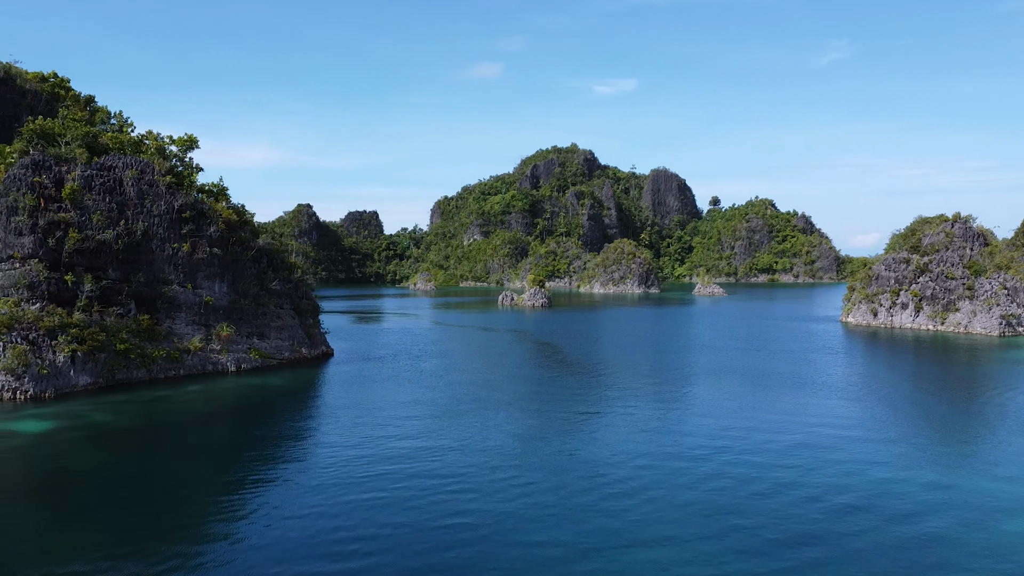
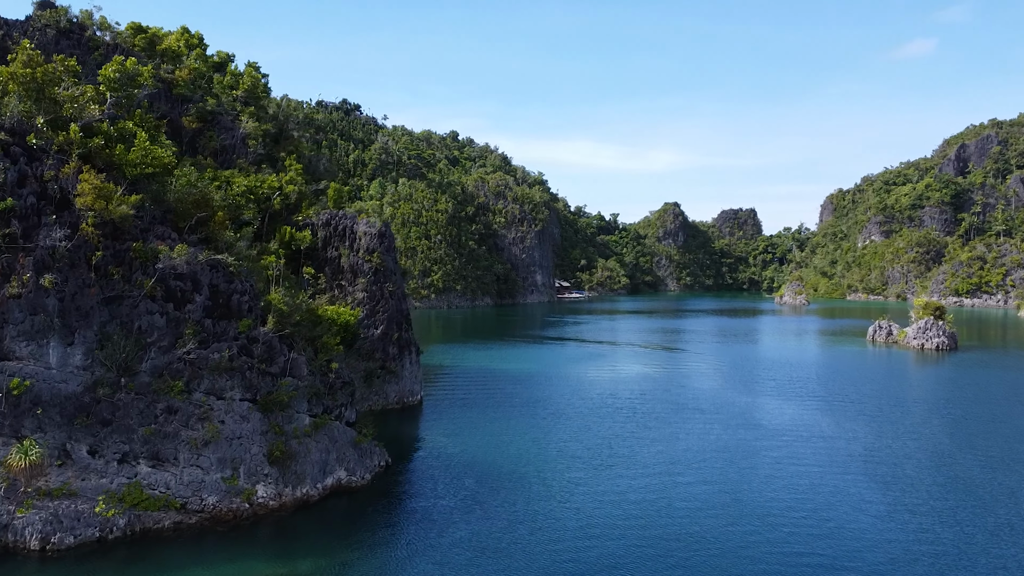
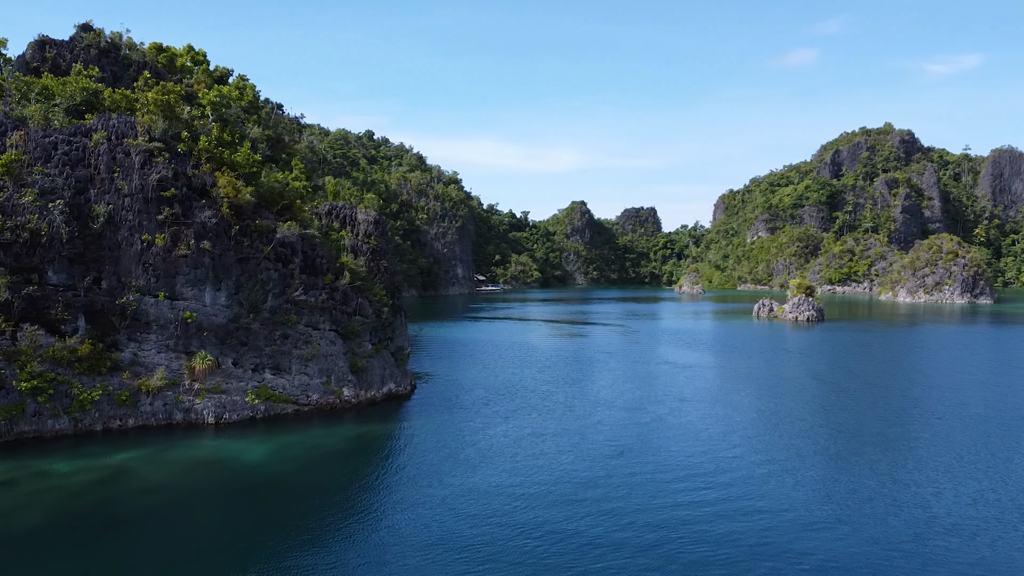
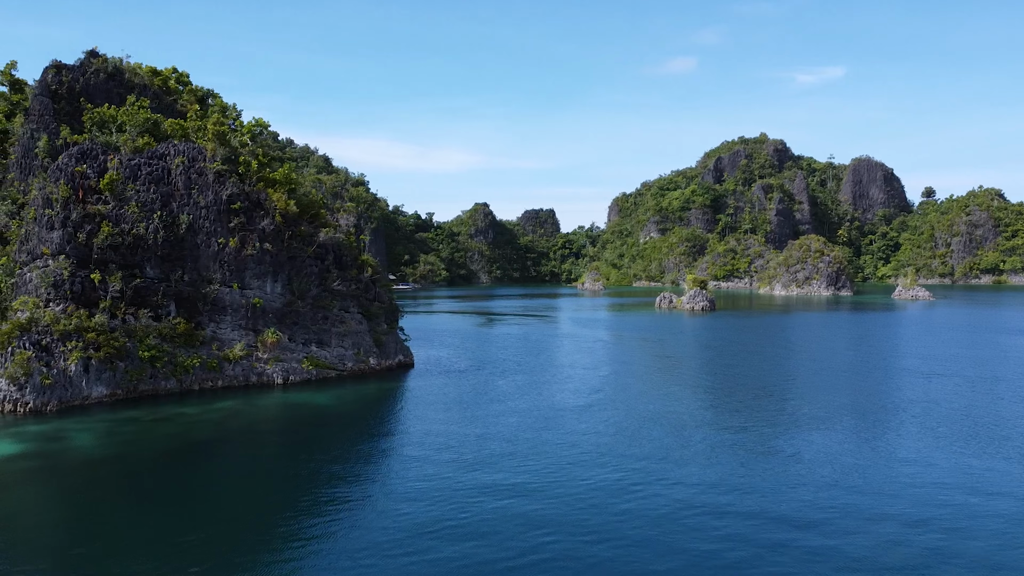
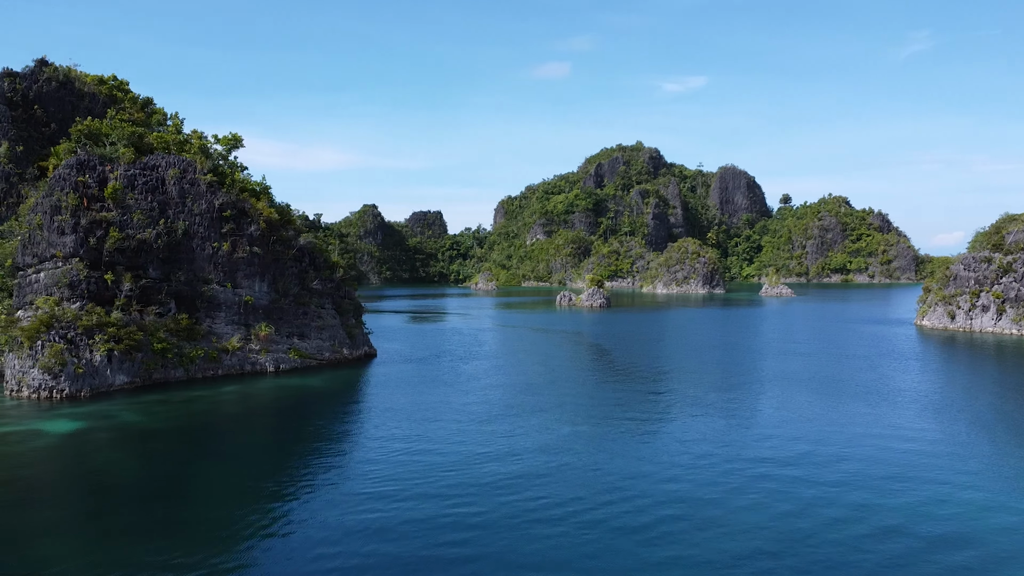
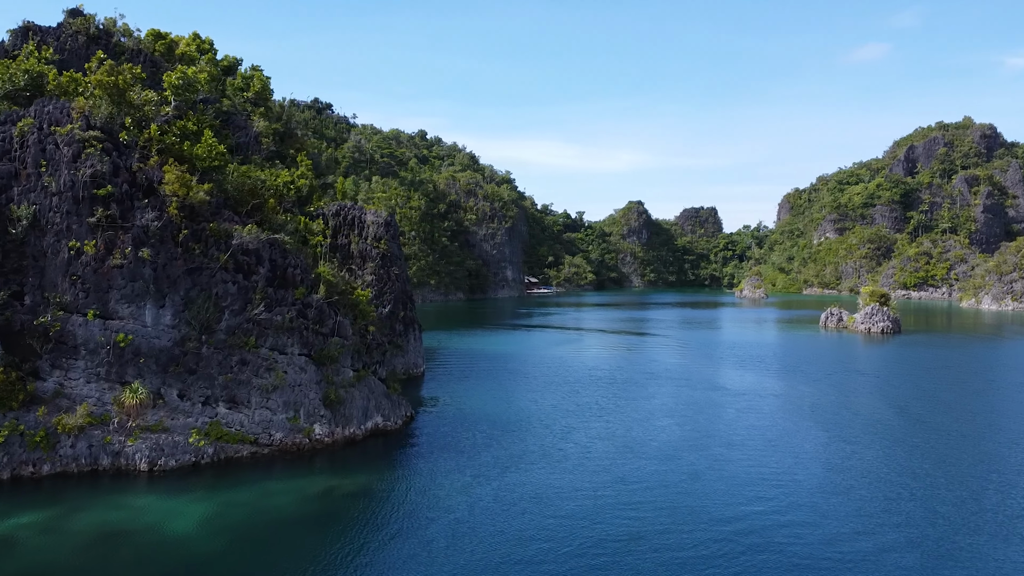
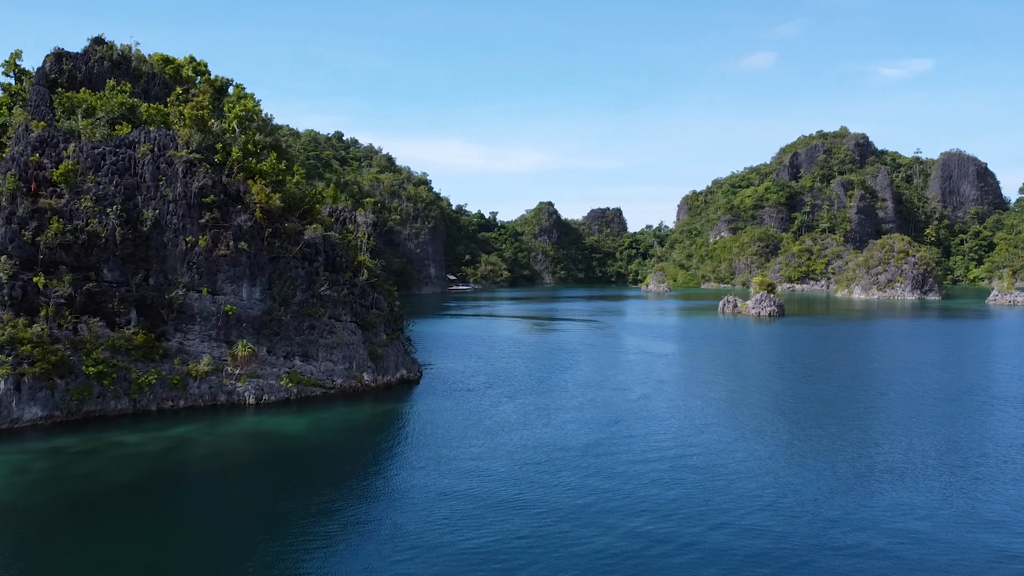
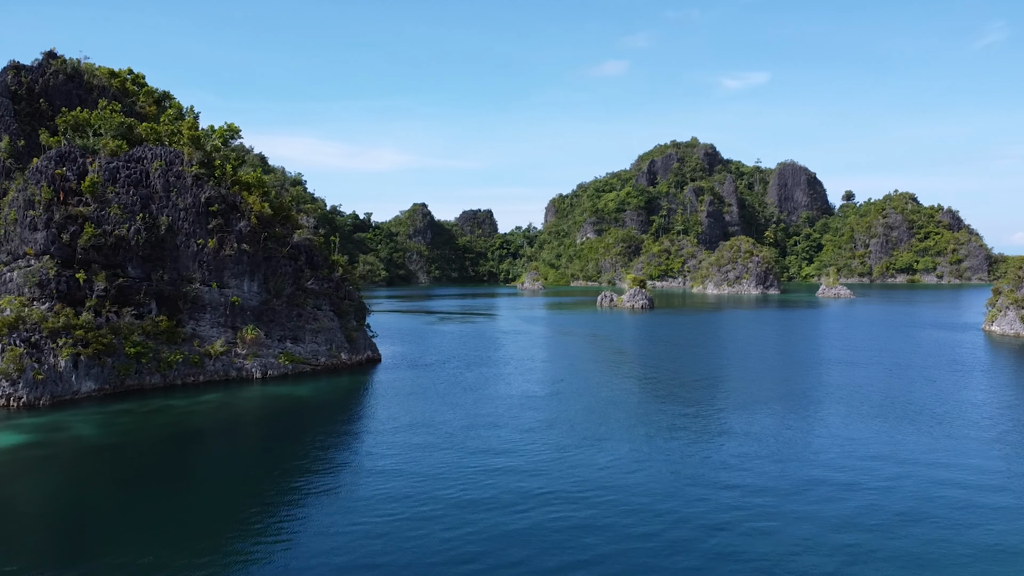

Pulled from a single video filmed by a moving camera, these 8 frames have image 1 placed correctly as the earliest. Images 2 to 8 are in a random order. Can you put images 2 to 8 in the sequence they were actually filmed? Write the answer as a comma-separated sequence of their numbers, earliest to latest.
5, 8, 4, 7, 3, 6, 2
